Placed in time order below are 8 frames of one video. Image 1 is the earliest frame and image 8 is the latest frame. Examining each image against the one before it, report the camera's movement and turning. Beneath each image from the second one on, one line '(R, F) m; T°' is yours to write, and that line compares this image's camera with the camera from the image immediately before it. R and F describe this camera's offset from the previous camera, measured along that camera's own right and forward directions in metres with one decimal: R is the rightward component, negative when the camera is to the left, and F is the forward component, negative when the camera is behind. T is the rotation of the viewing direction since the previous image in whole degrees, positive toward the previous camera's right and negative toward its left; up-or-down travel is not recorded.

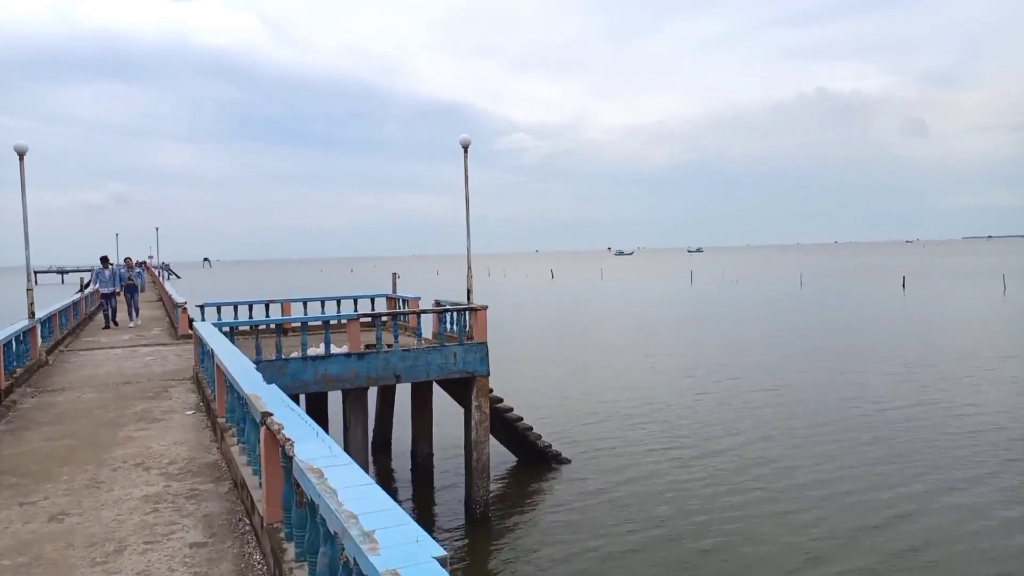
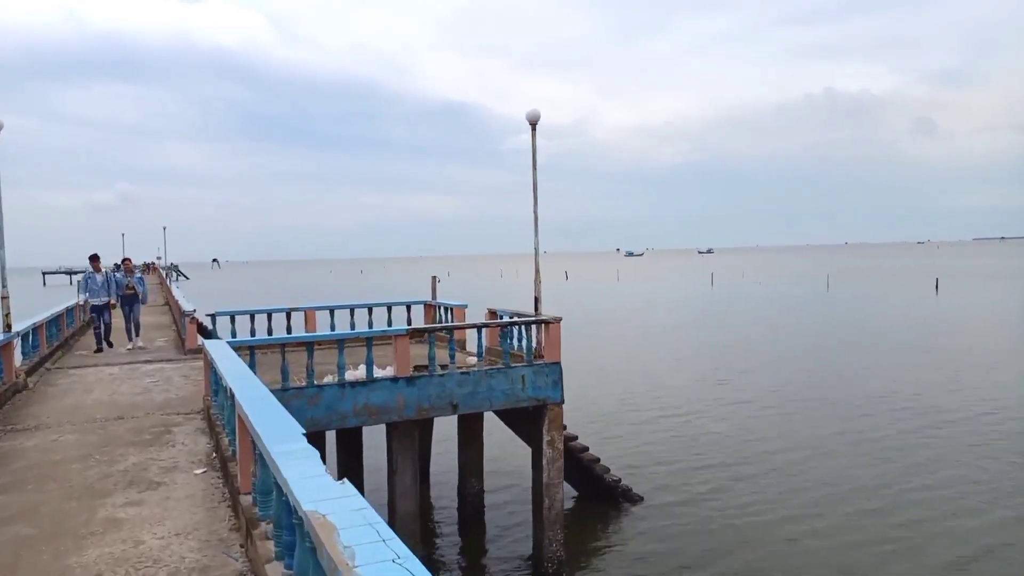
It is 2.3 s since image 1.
(-1.0, +2.2) m; -1°
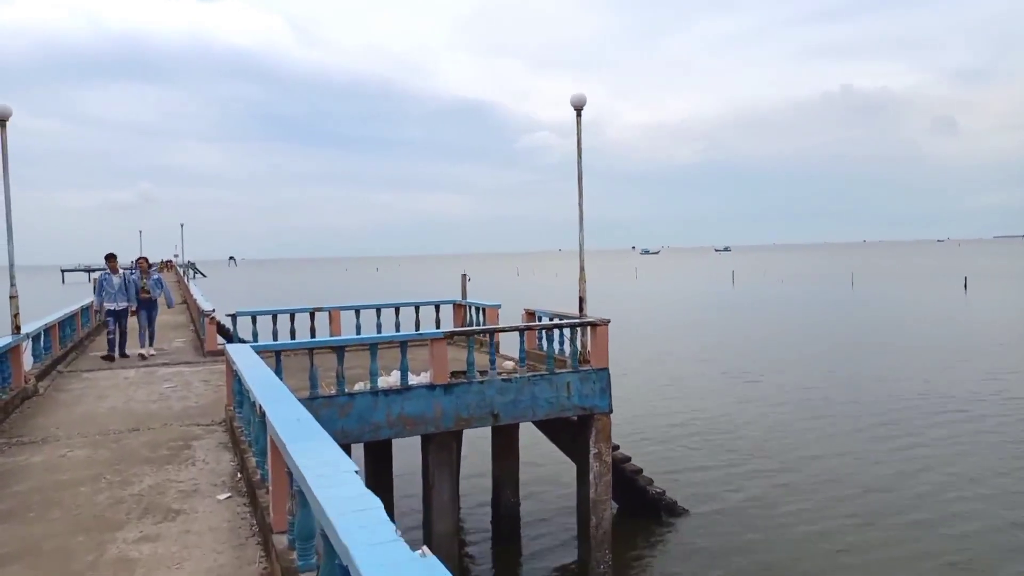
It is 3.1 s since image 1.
(-0.4, +0.8) m; -1°
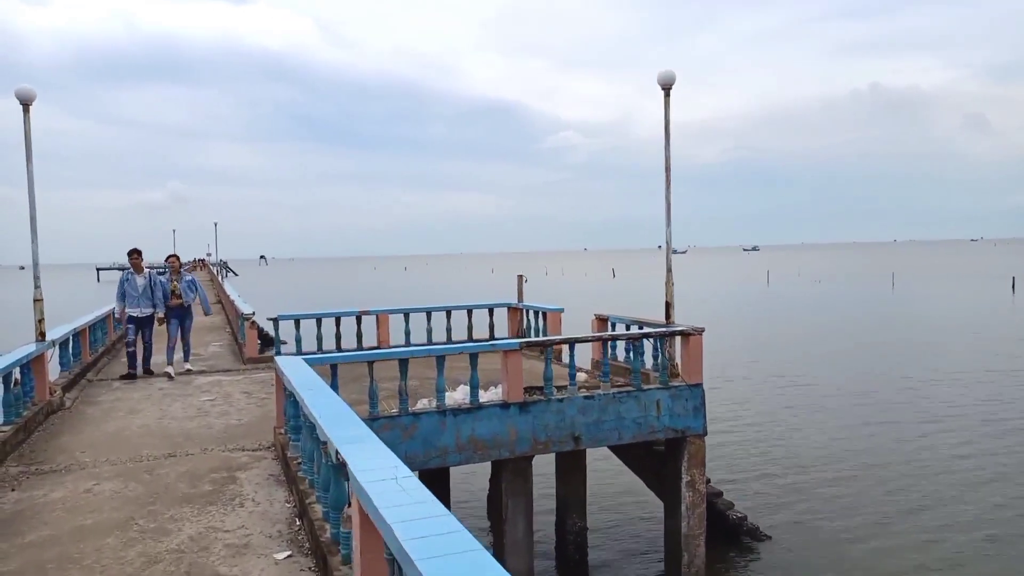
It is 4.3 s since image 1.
(-0.6, +1.1) m; -2°
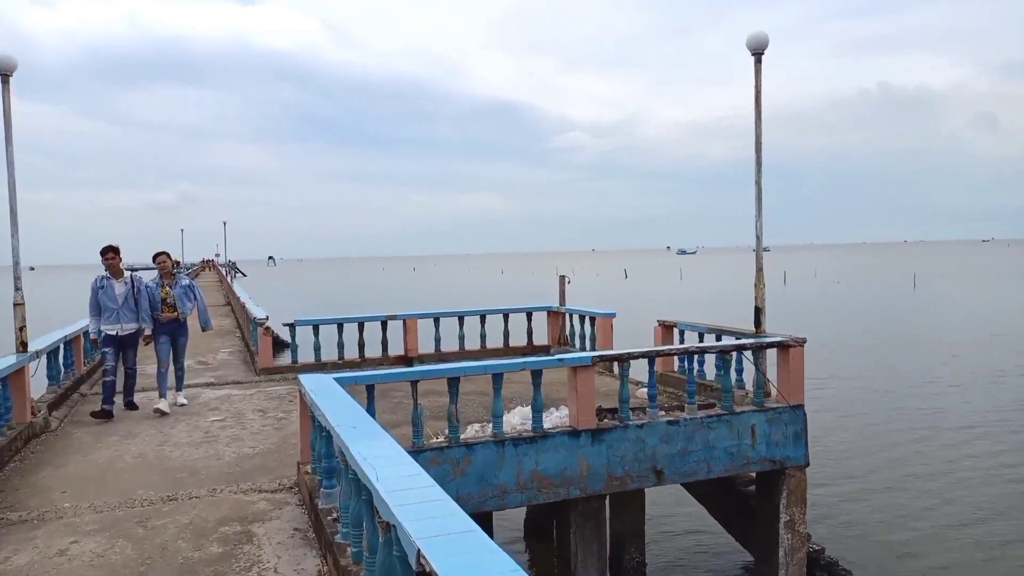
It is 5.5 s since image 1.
(-0.5, +1.3) m; -1°
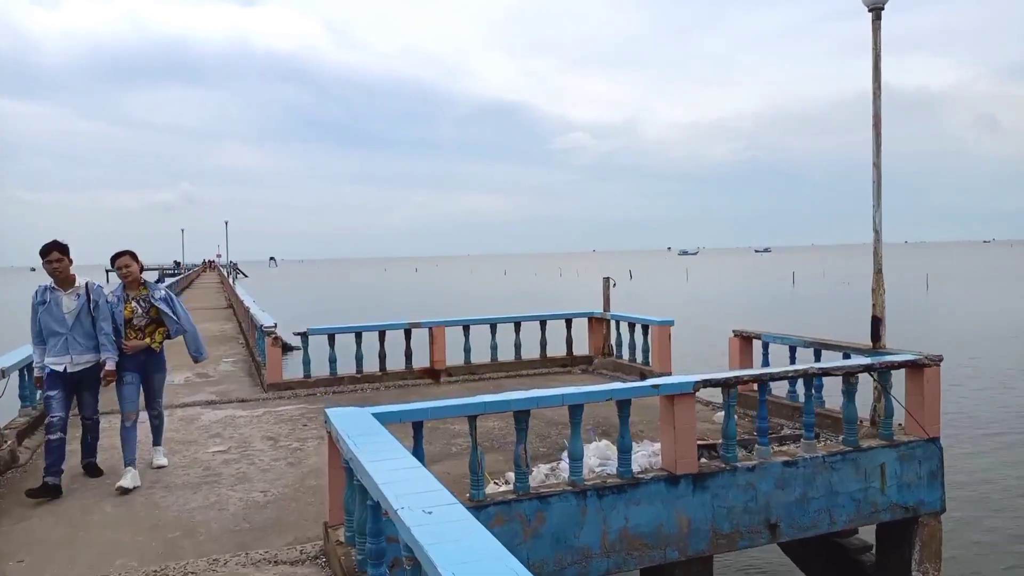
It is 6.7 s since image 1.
(-0.5, +1.3) m; 0°
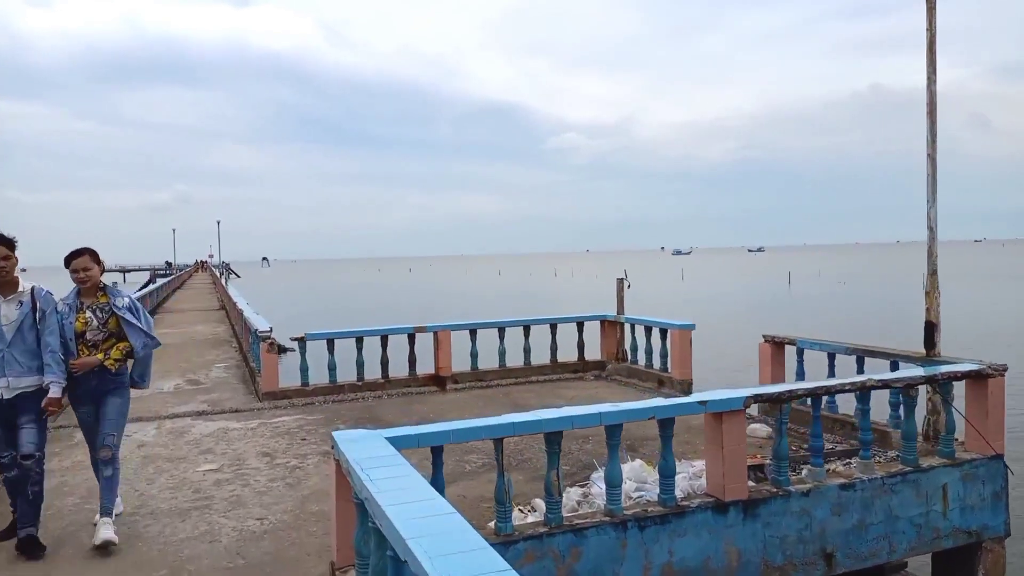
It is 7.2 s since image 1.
(-0.2, +0.5) m; 0°
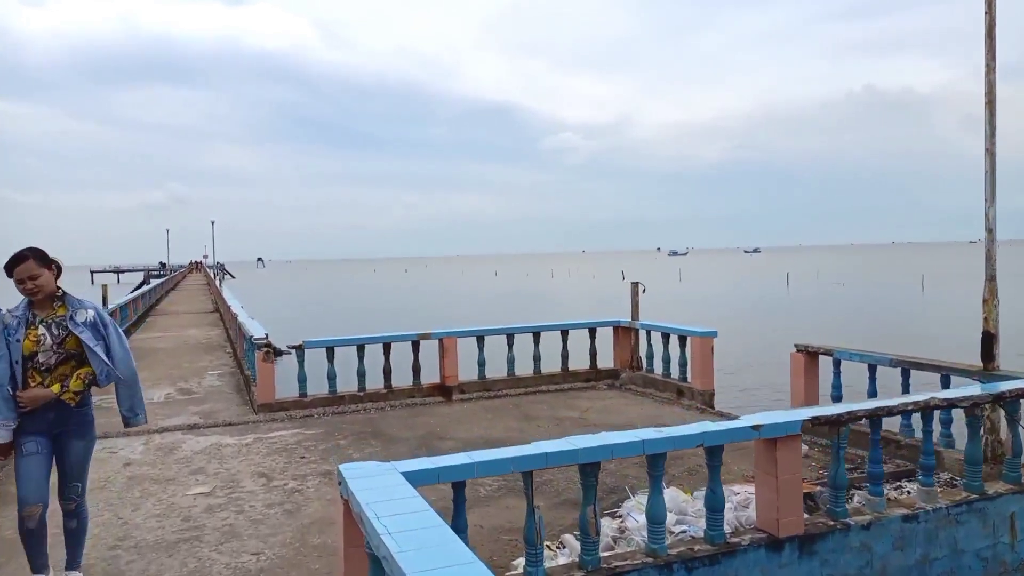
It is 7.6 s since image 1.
(-0.2, +0.5) m; 0°
